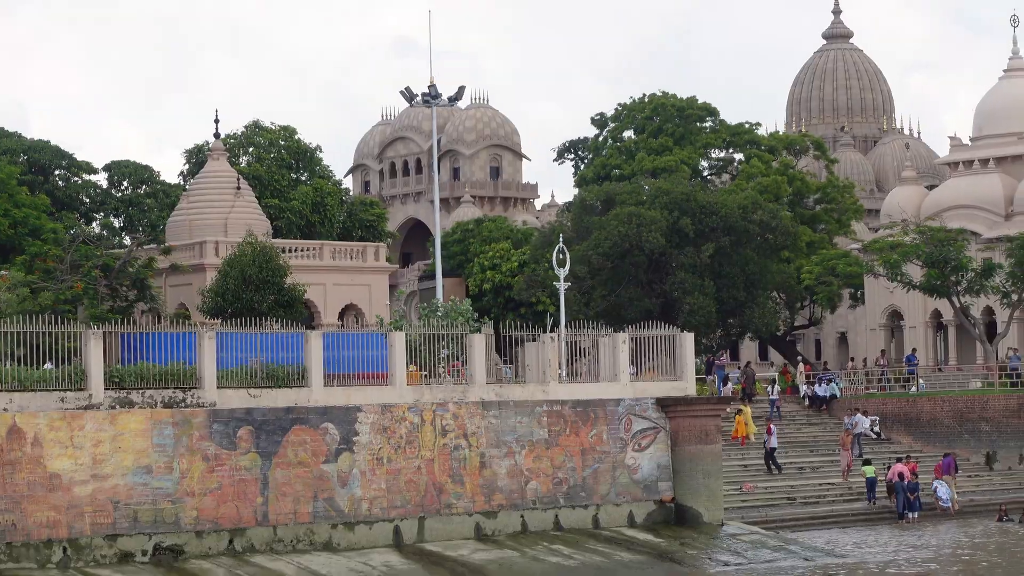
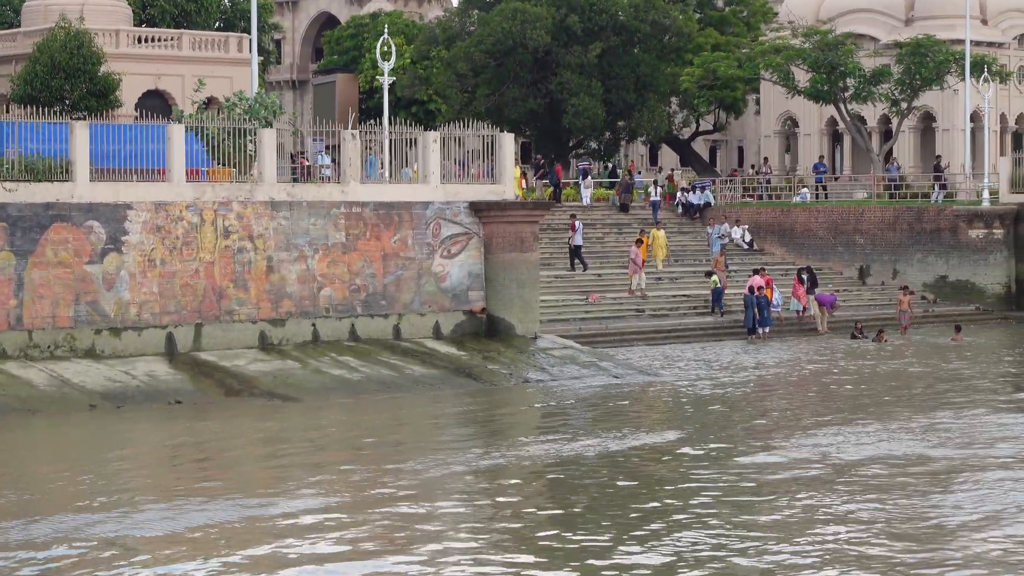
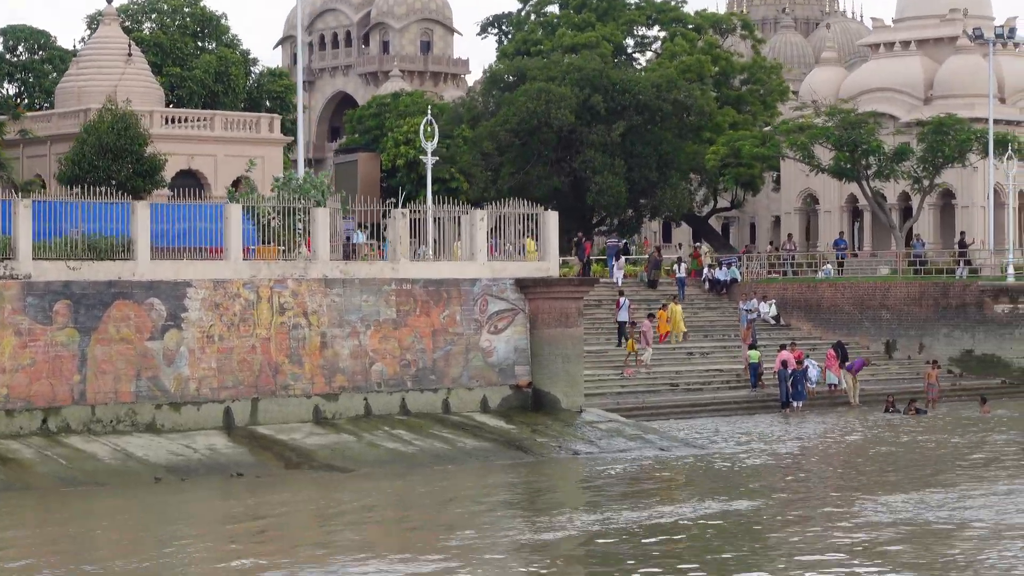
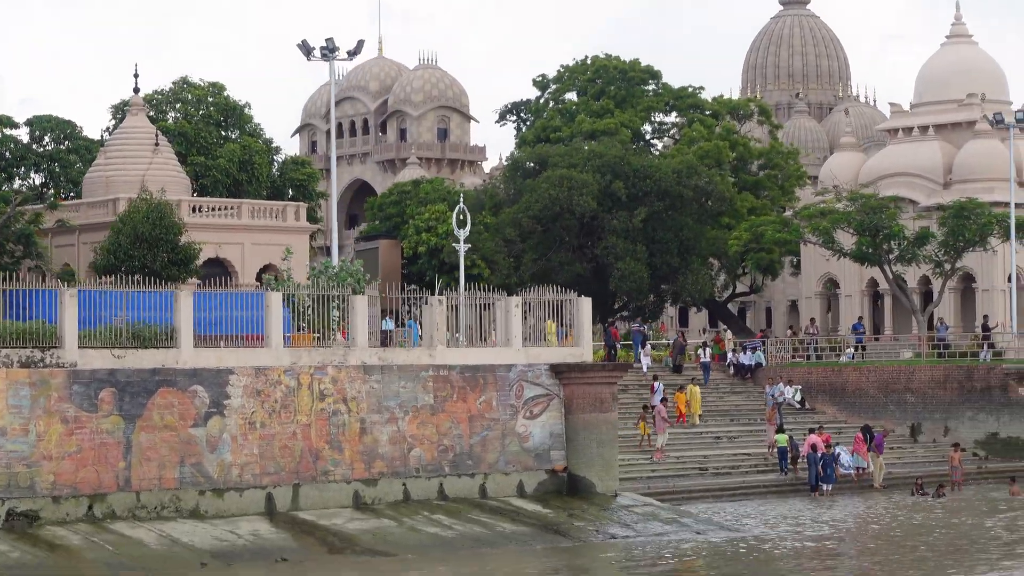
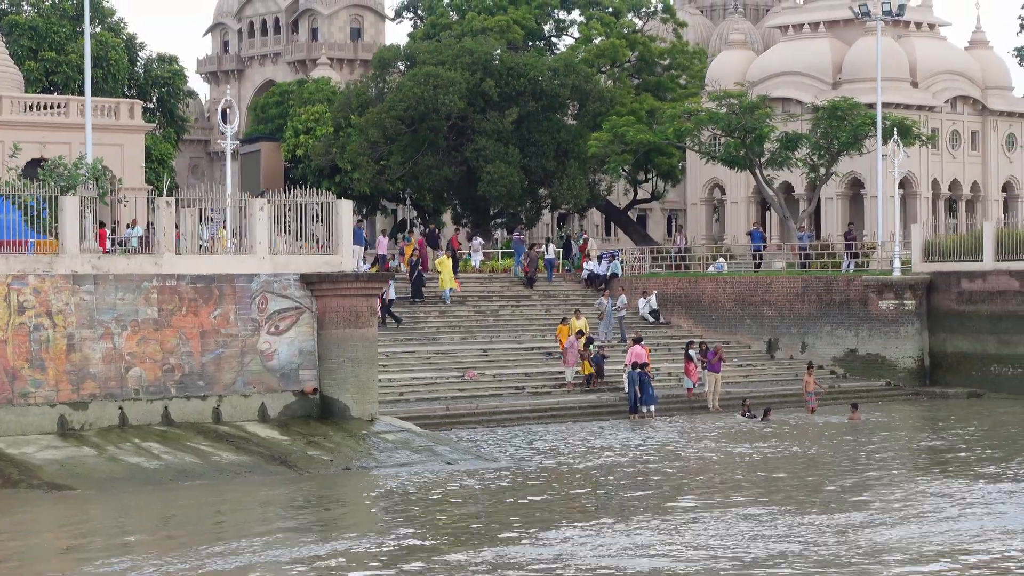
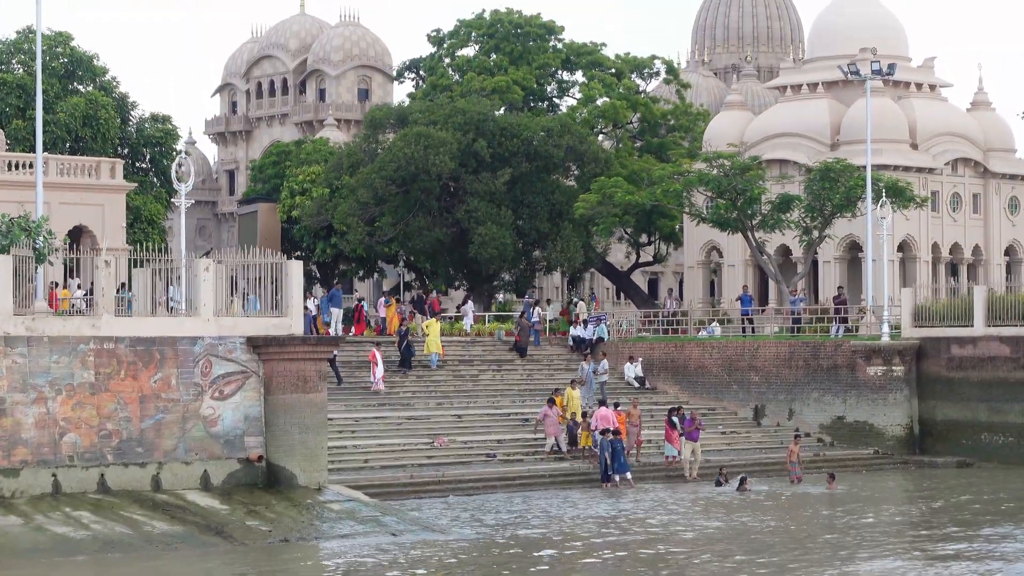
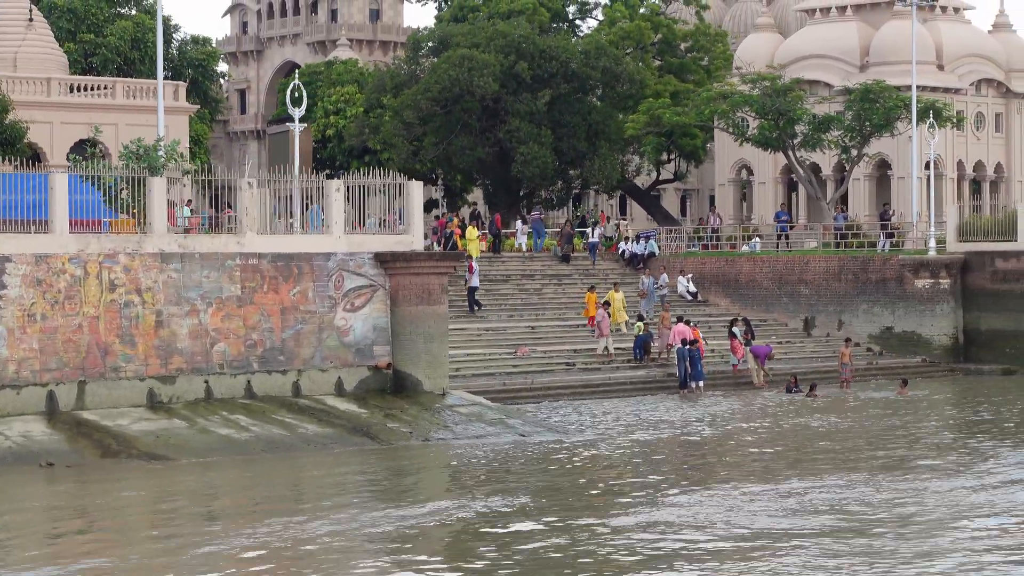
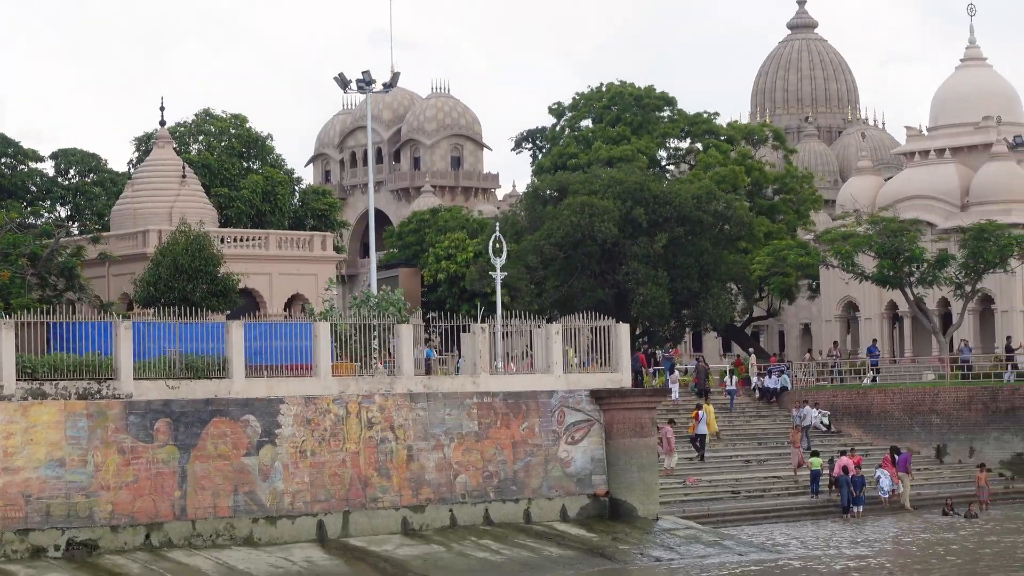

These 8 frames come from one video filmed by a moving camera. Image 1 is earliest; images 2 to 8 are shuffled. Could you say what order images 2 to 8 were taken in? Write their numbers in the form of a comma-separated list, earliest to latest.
8, 4, 3, 2, 7, 5, 6
